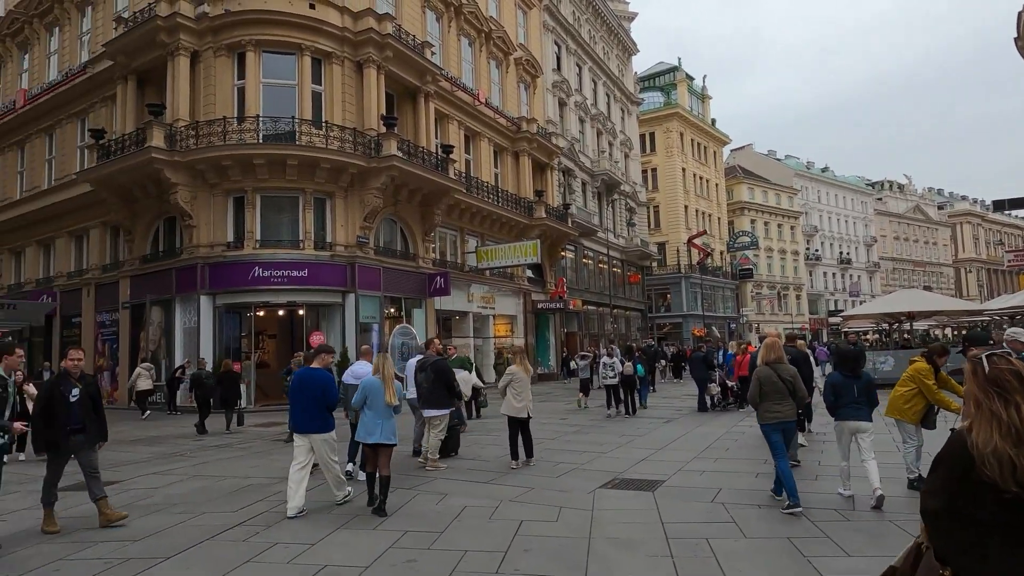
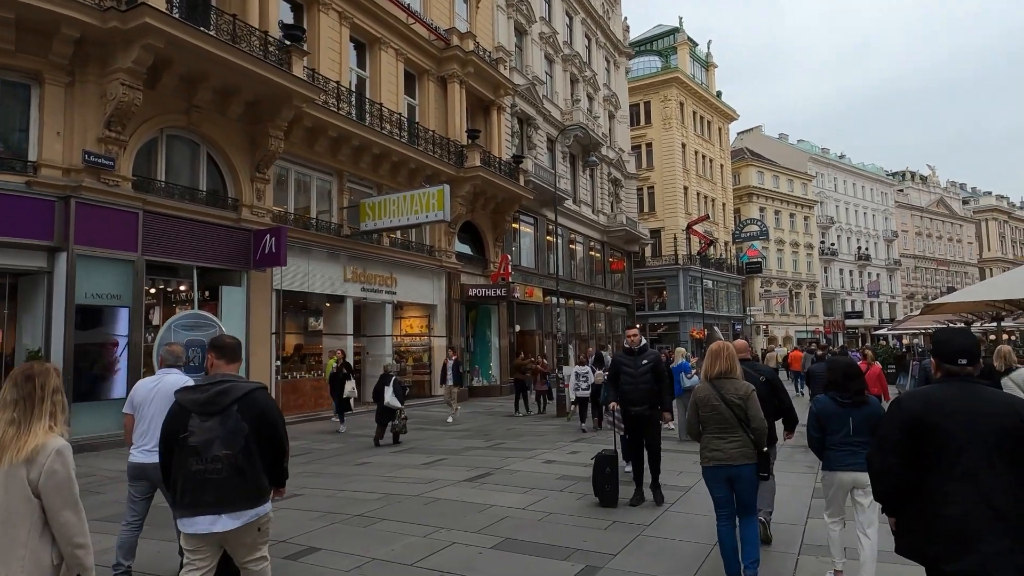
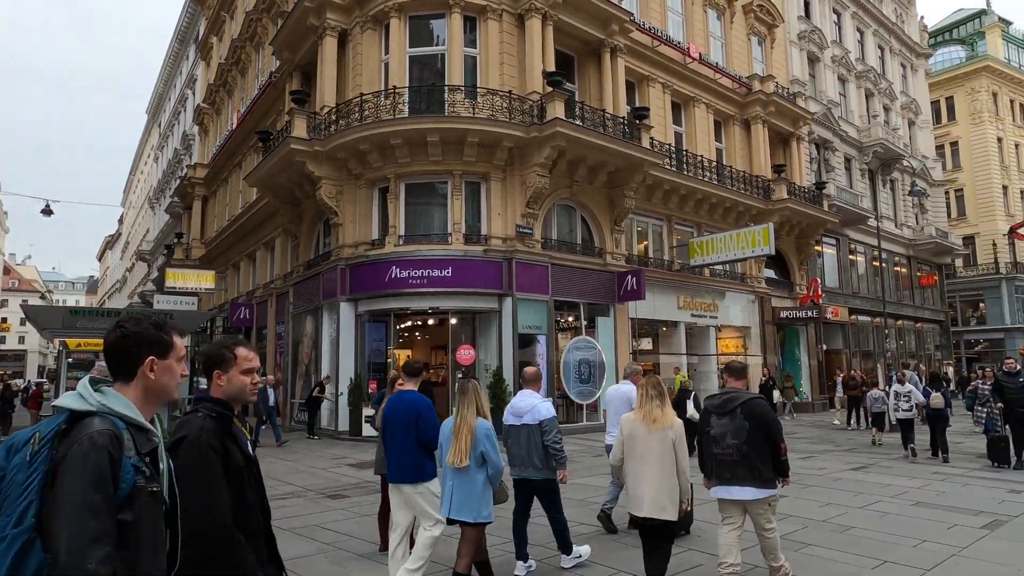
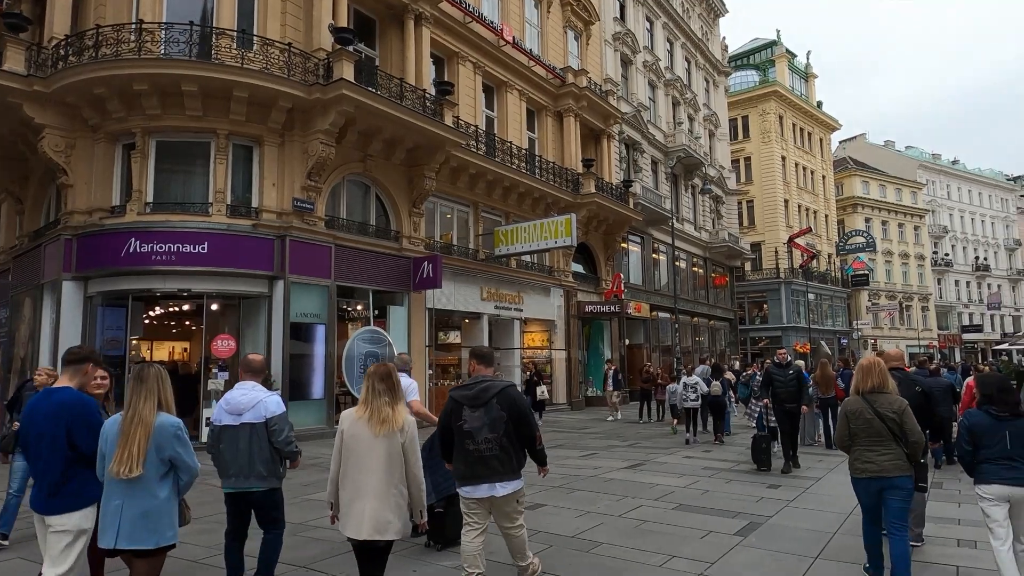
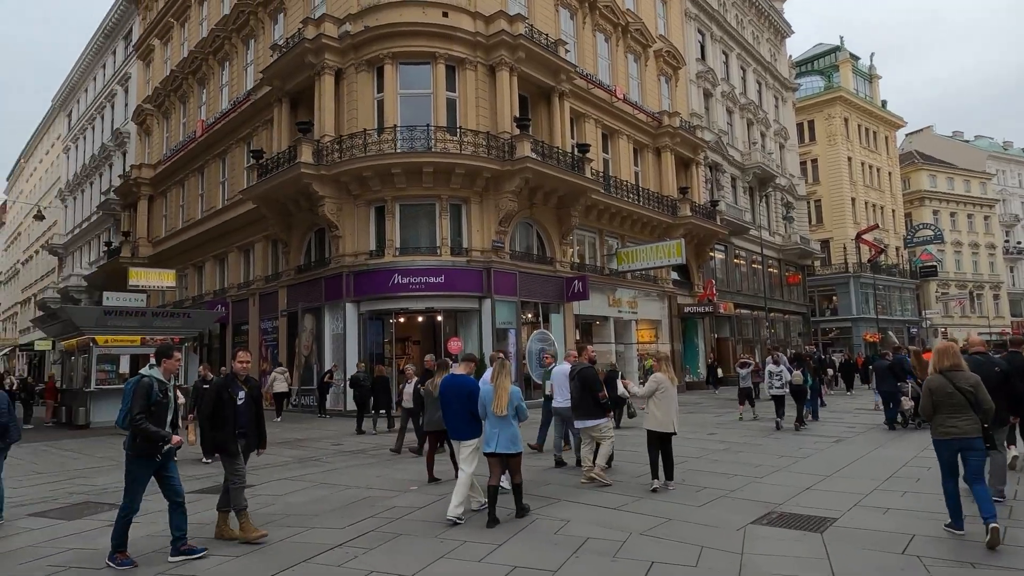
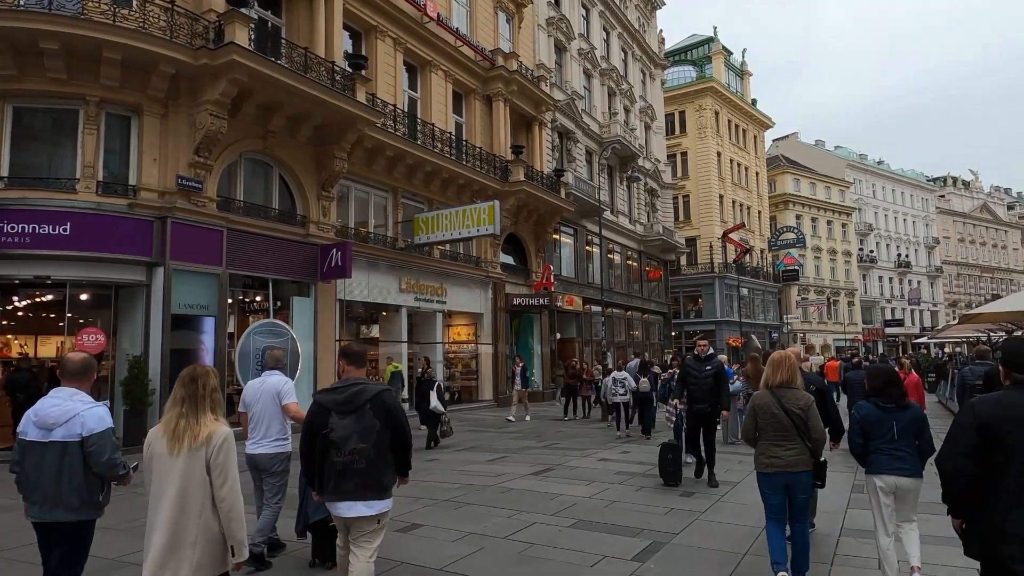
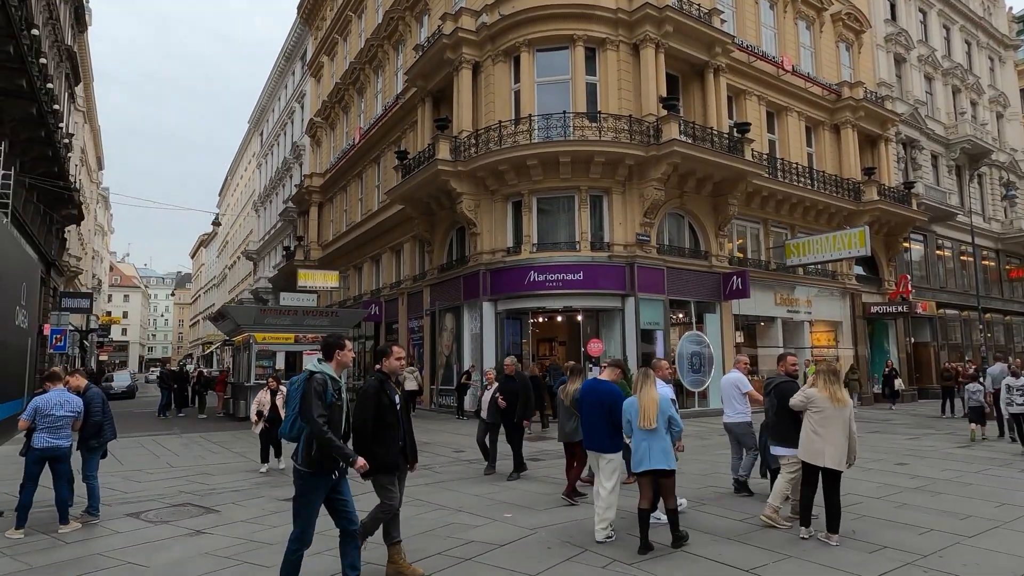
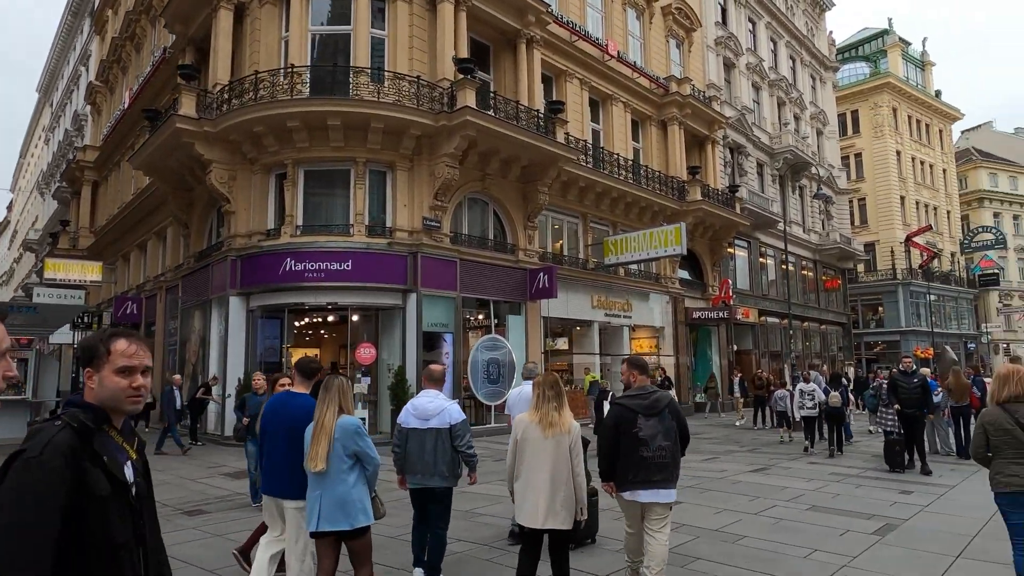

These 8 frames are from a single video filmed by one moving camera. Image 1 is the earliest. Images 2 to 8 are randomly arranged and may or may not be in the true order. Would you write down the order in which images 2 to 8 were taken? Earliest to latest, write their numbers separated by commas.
5, 7, 3, 8, 4, 6, 2
